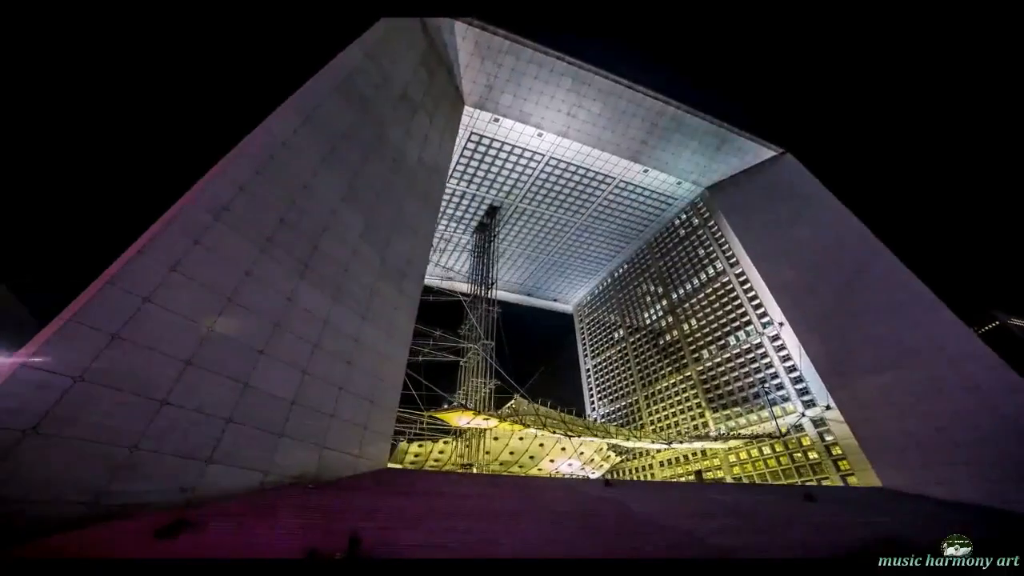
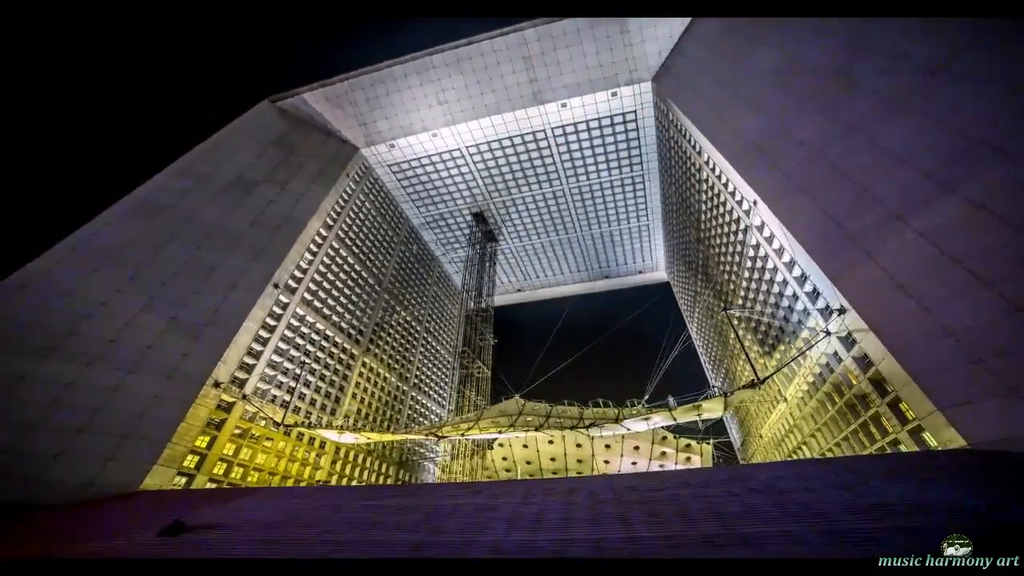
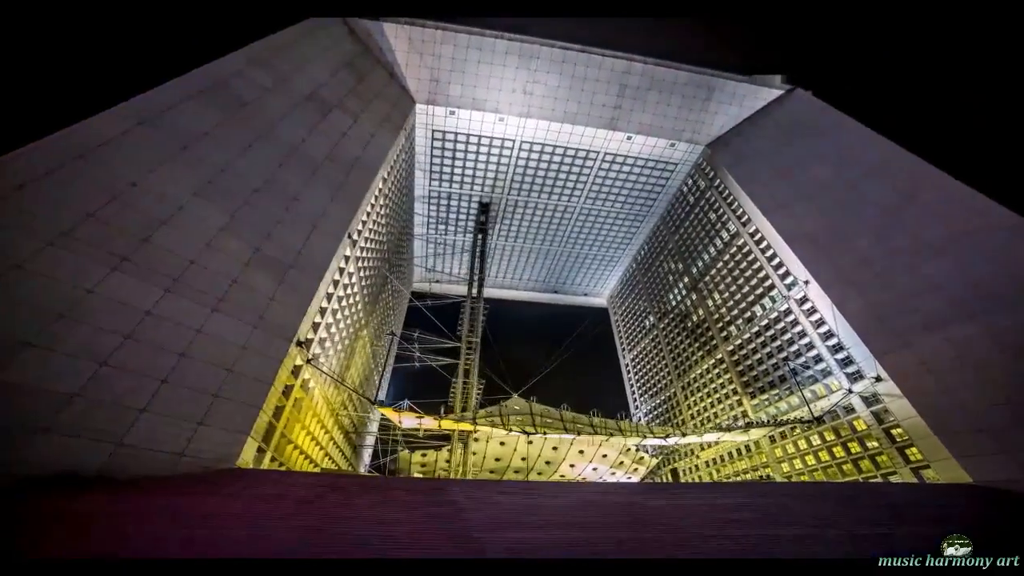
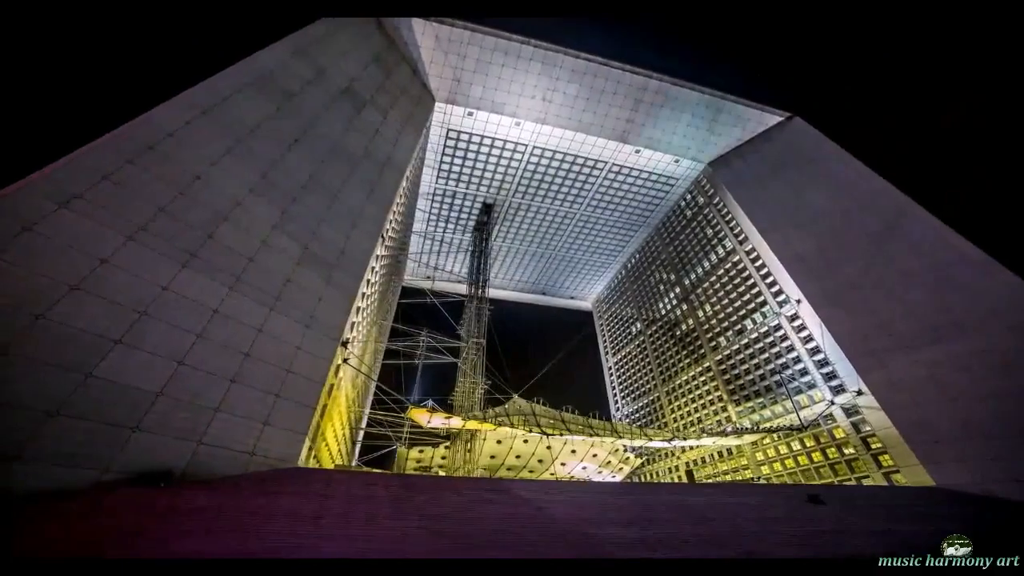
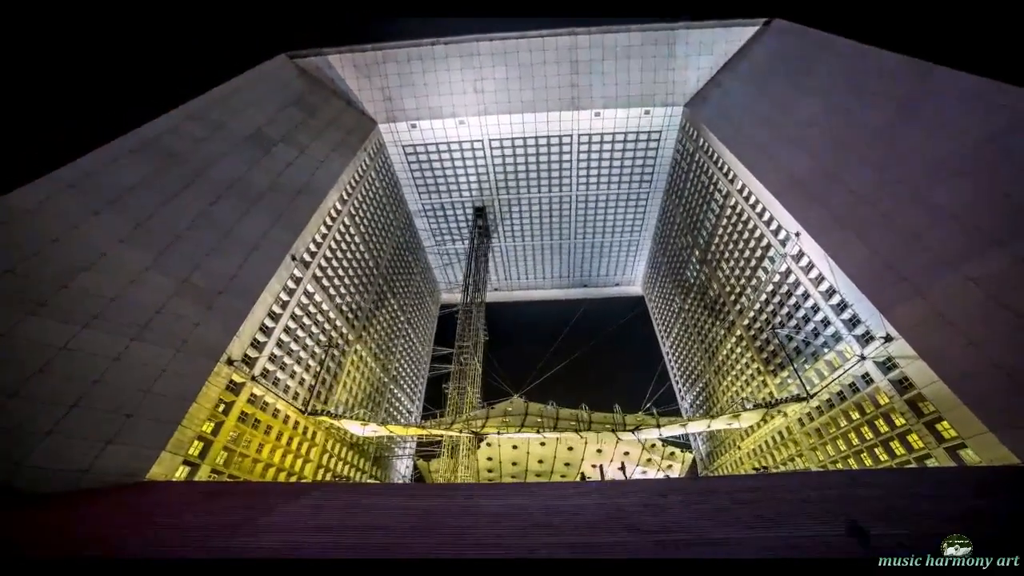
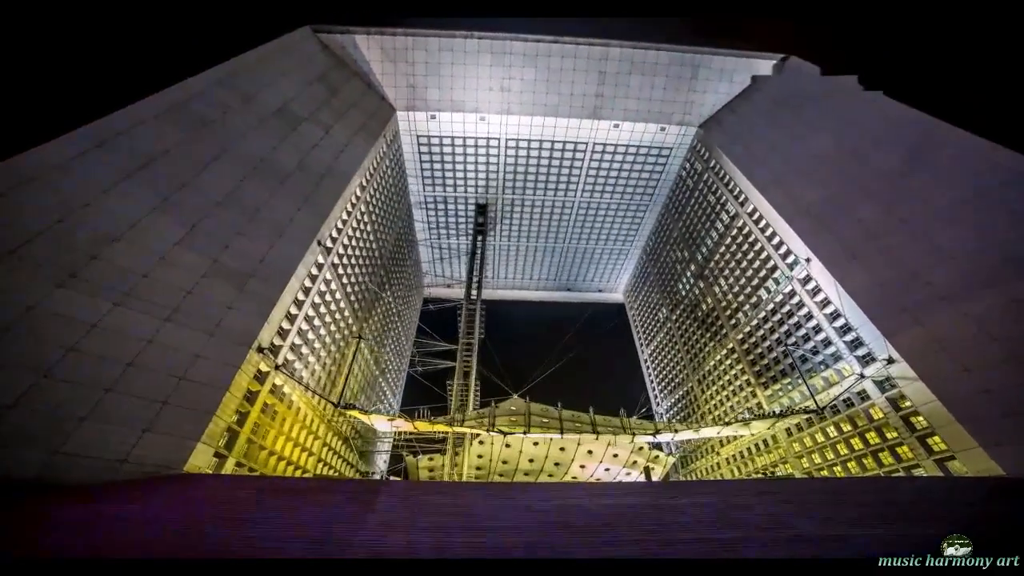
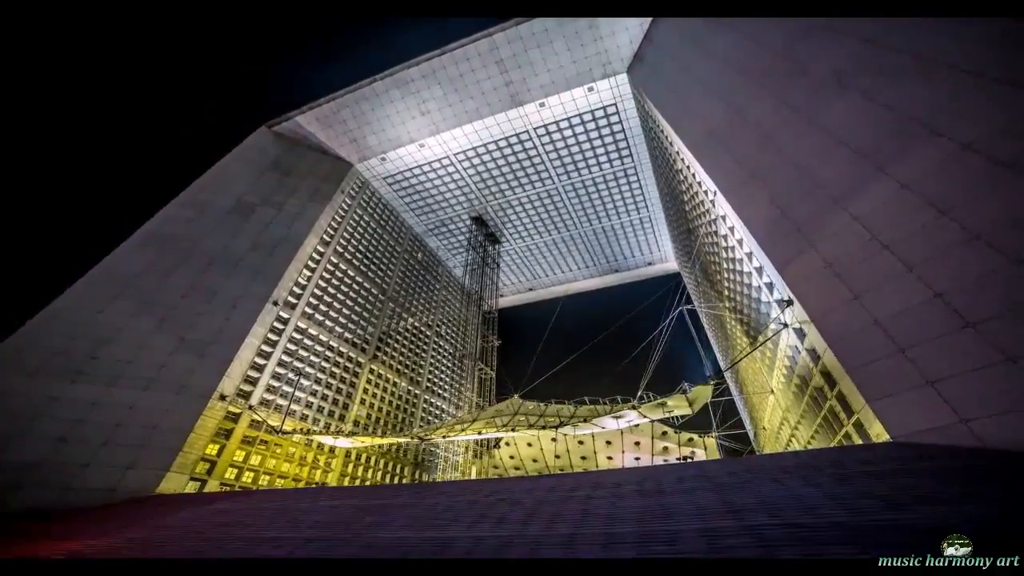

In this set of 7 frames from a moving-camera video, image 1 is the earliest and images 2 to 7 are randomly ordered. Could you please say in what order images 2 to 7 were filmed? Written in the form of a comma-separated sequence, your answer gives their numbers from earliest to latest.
4, 3, 6, 5, 2, 7
